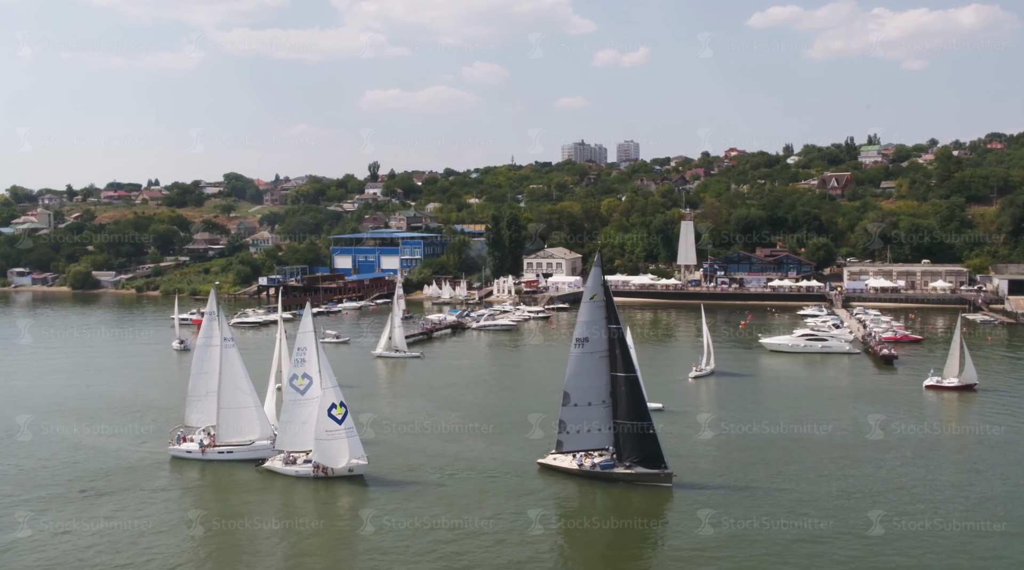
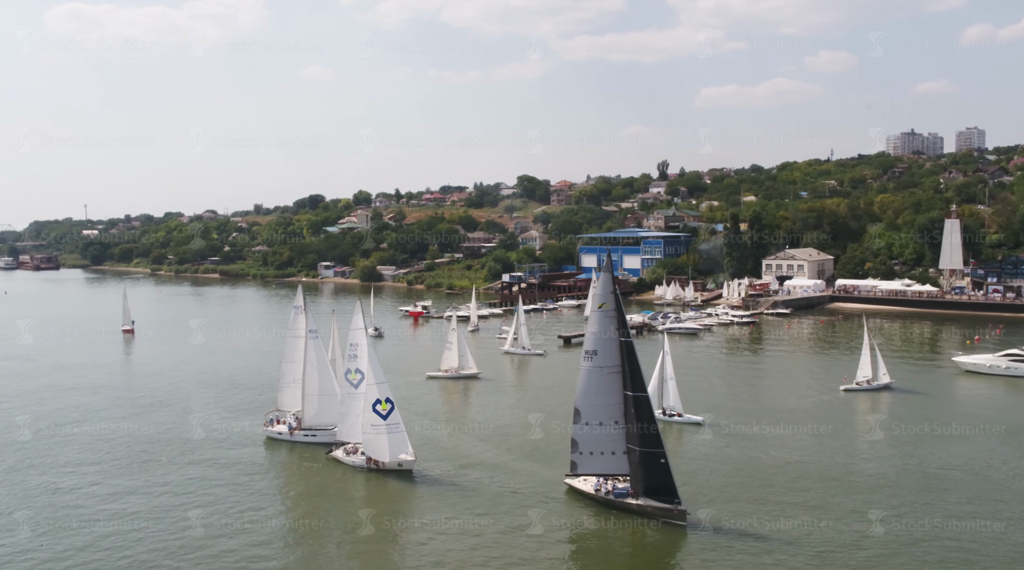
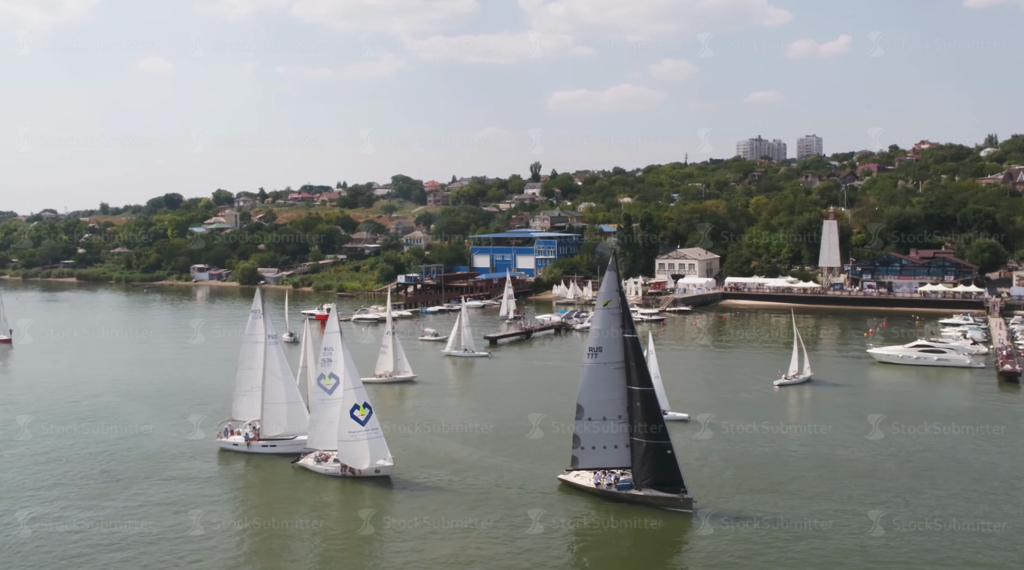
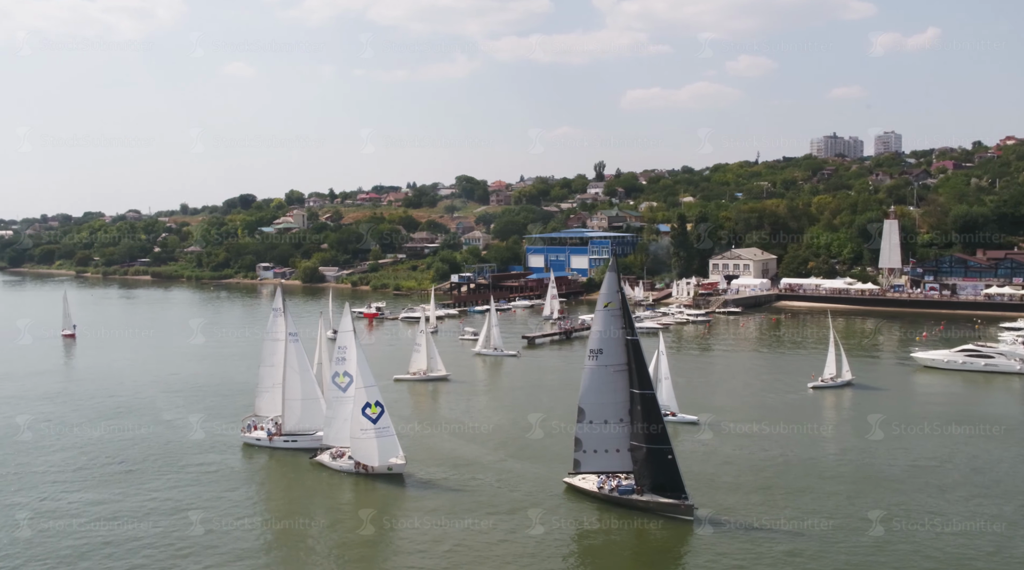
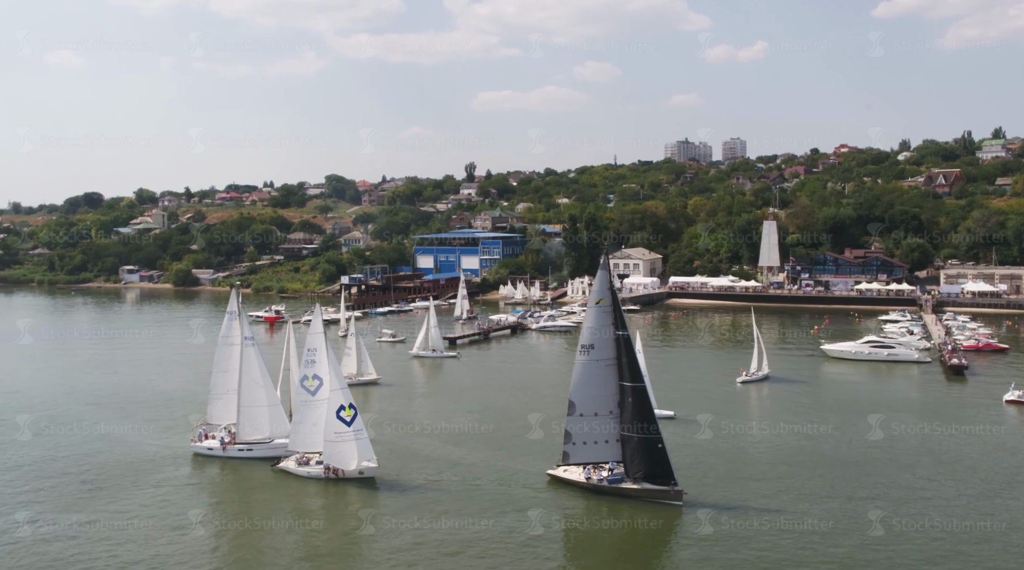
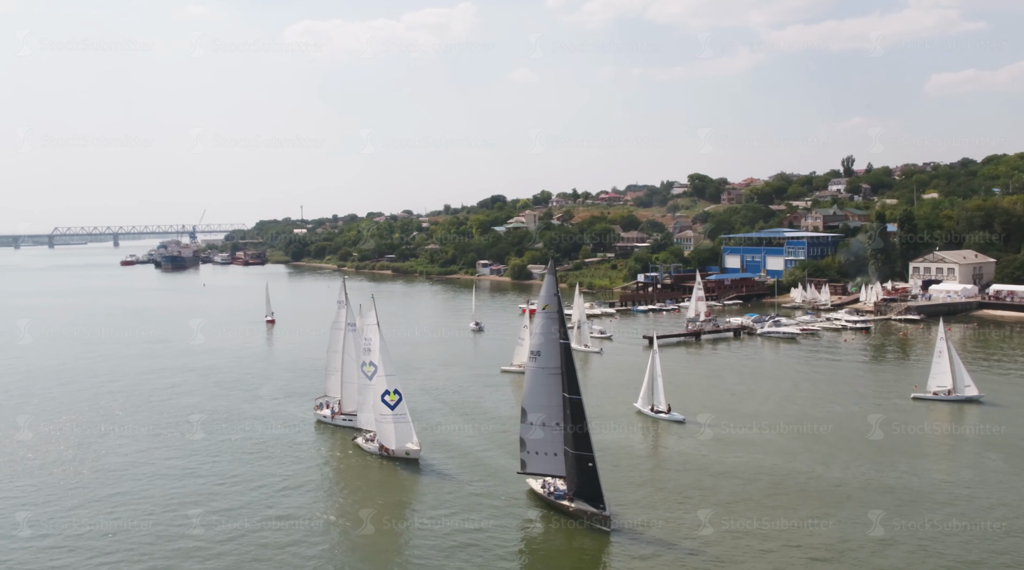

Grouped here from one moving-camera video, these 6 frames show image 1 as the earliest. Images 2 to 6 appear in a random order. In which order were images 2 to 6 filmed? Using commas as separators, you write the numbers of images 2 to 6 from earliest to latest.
5, 3, 4, 2, 6
